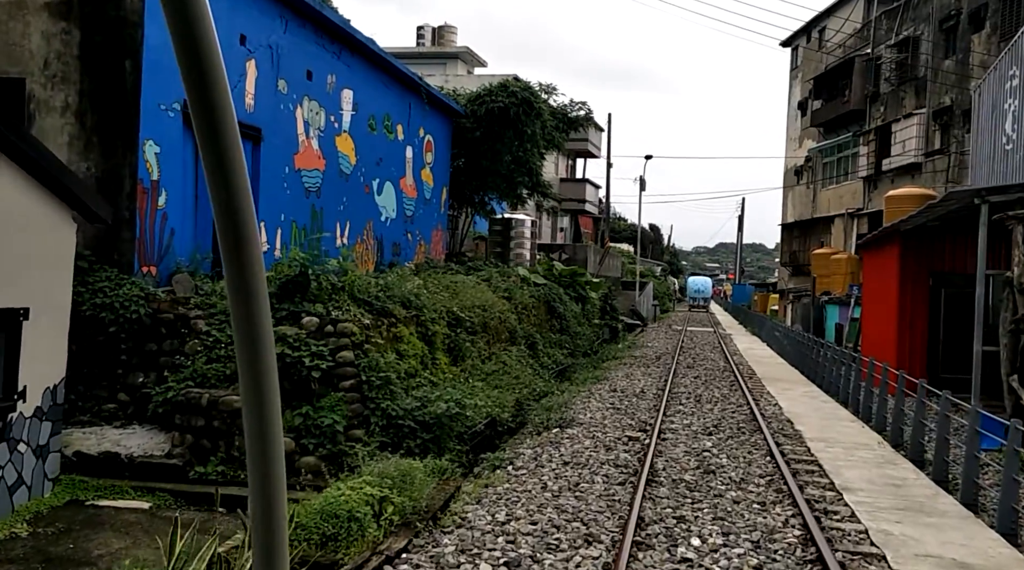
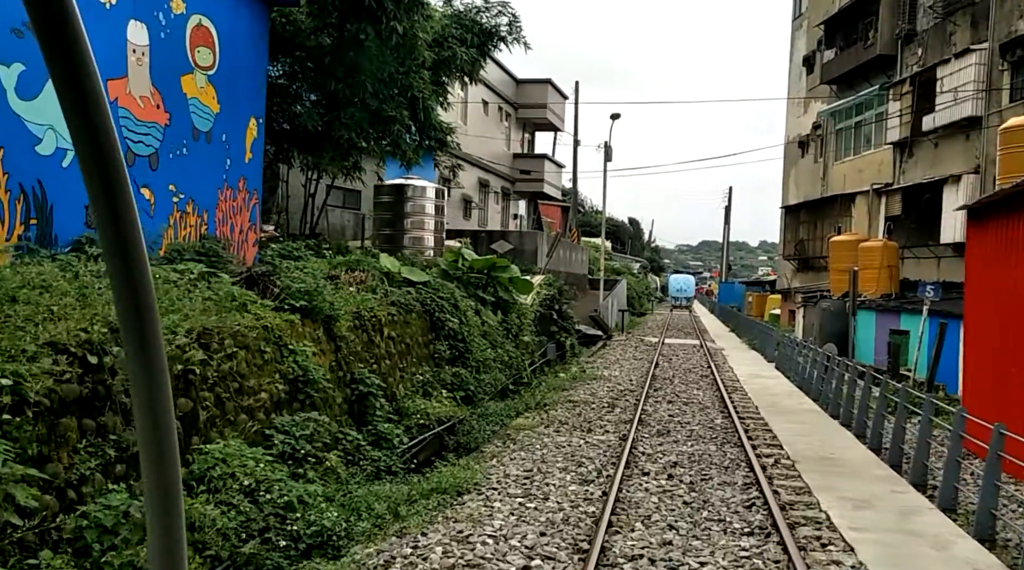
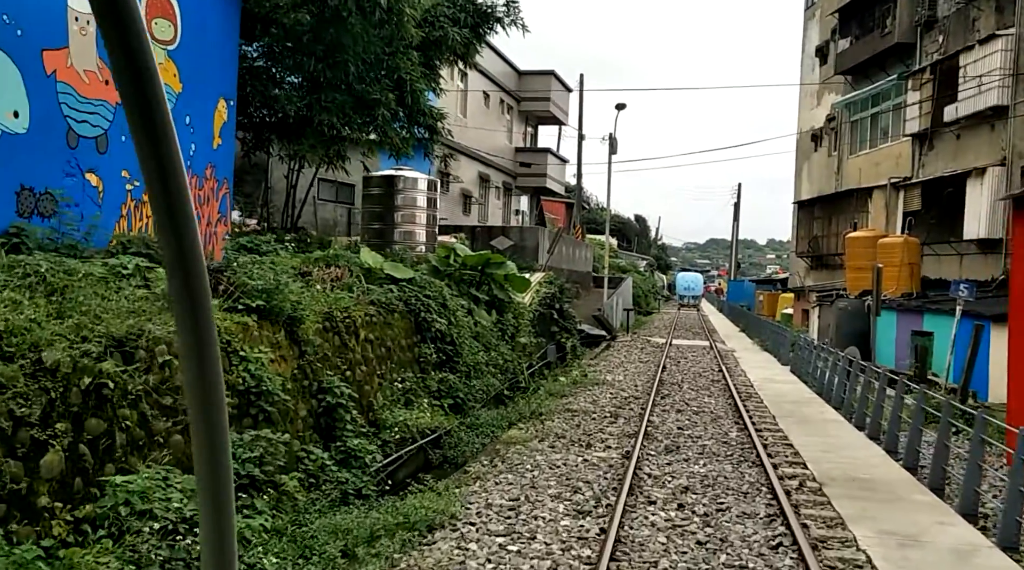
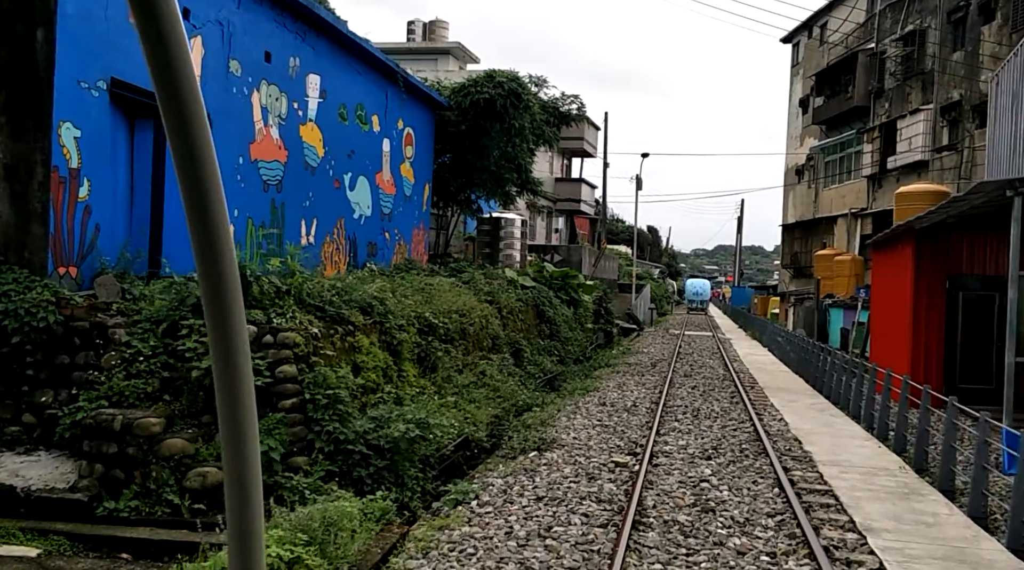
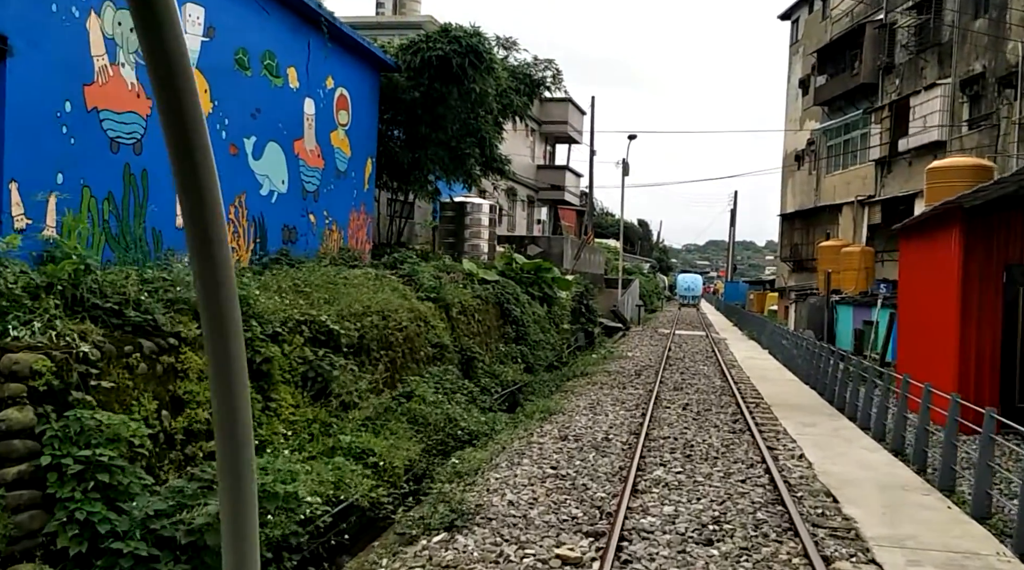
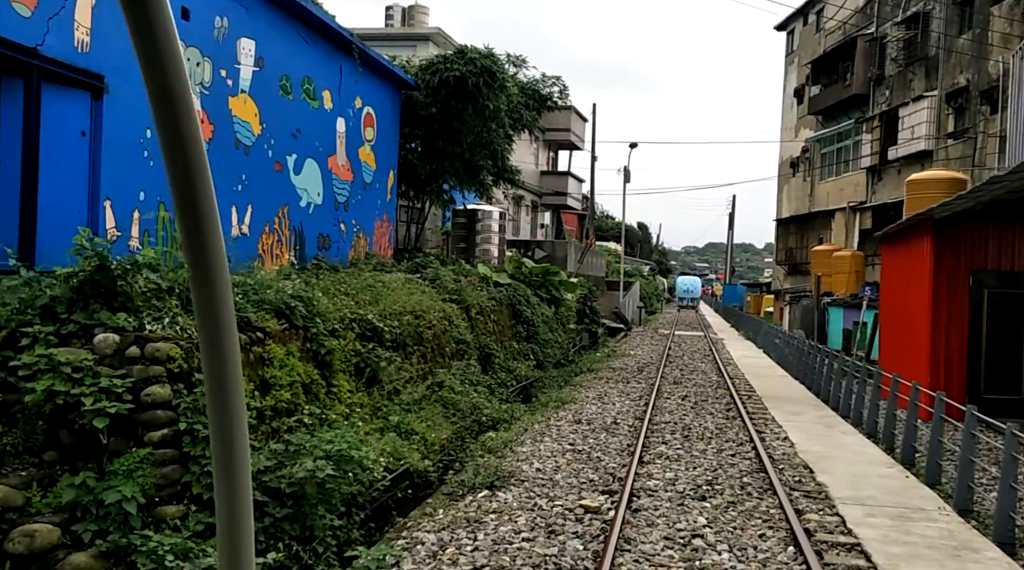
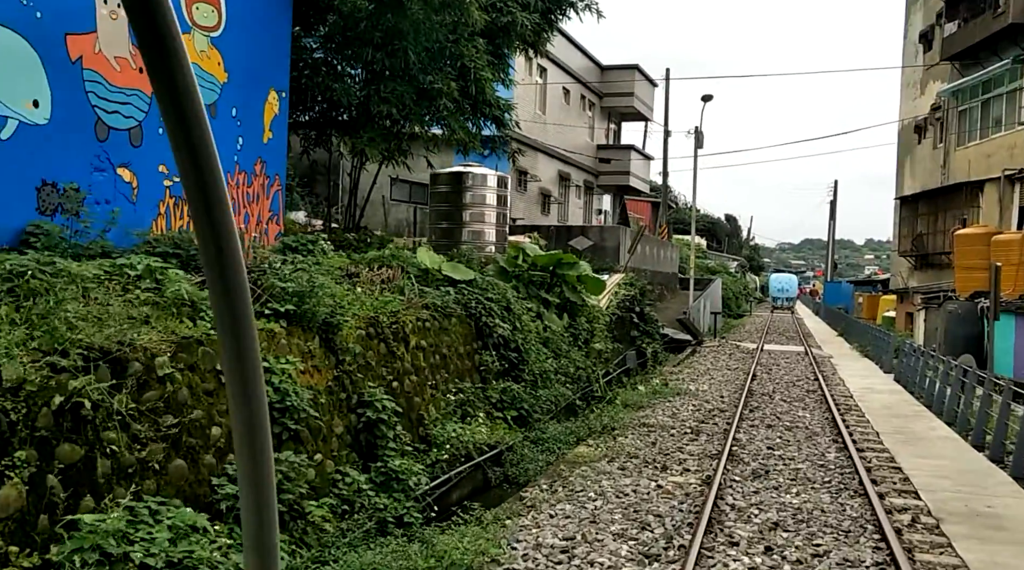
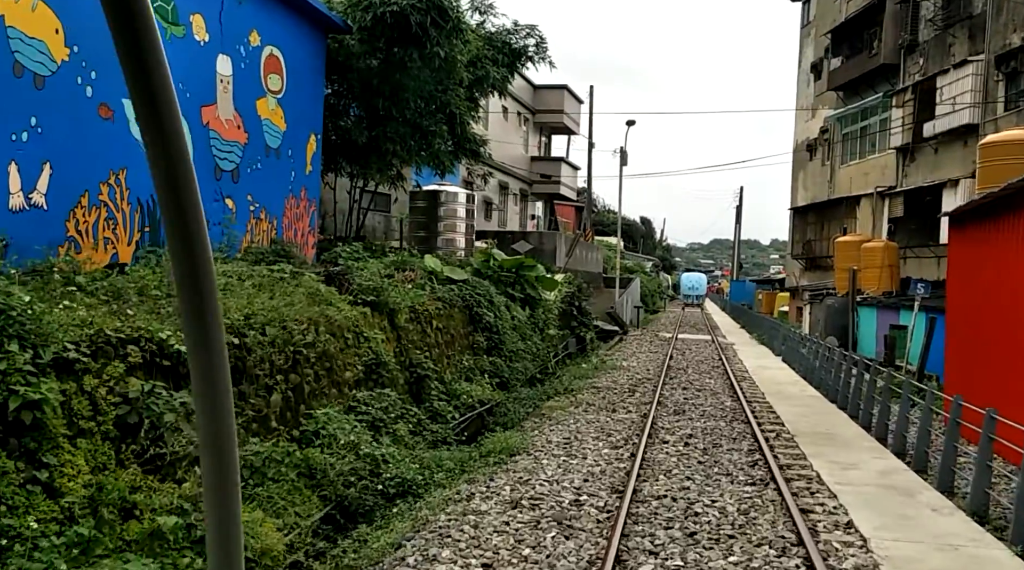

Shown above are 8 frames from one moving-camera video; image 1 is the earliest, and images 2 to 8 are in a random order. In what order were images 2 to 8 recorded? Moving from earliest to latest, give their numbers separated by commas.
4, 6, 5, 8, 2, 3, 7
